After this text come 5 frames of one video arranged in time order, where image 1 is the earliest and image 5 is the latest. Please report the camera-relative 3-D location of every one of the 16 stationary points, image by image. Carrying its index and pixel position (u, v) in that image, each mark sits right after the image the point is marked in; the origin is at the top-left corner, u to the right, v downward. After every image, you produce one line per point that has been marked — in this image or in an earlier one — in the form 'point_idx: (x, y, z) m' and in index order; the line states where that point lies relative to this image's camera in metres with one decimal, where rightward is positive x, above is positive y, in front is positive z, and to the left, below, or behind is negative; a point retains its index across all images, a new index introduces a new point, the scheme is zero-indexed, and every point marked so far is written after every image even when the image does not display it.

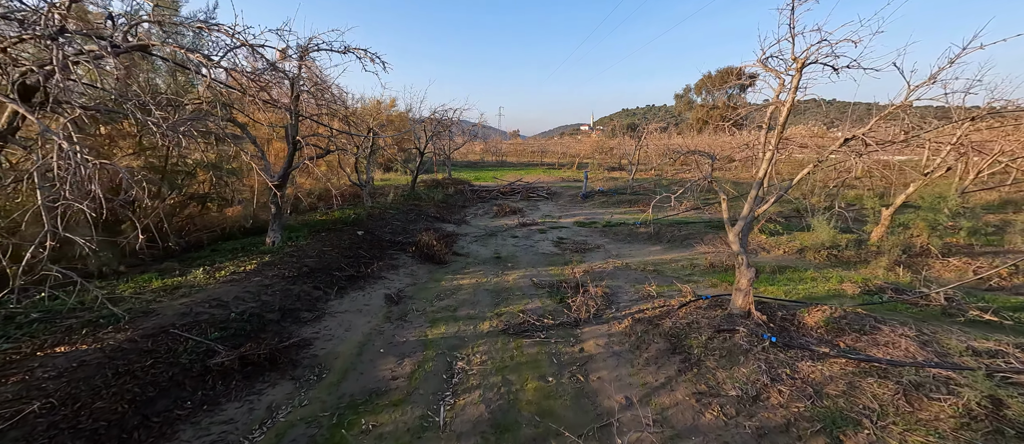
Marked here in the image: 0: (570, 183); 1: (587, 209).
0: (+2.6, +1.7, +17.4) m
1: (+2.2, +0.3, +11.8) m
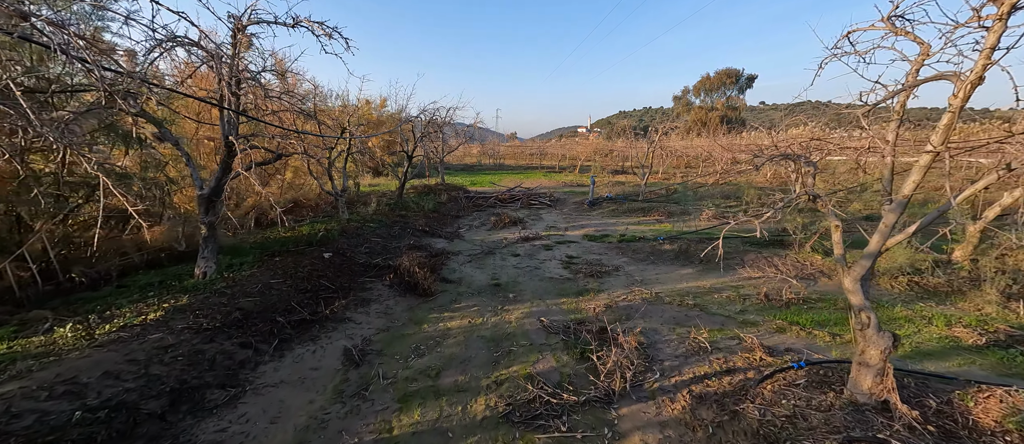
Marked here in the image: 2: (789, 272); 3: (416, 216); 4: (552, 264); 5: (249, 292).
0: (+2.5, +1.4, +16.2) m
1: (+2.2, 0.0, +10.6) m
2: (+3.8, -0.7, +5.5) m
3: (-2.3, +0.1, +9.5) m
4: (+0.7, -0.7, +6.8) m
5: (-2.7, -0.7, +4.1) m
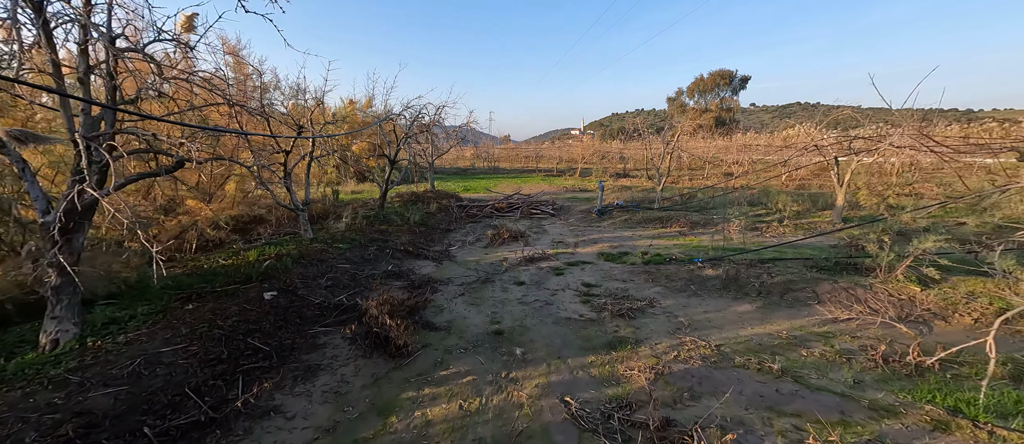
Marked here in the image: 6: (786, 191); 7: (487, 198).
0: (+2.4, +1.0, +14.8) m
1: (+2.2, -0.3, +9.2) m
2: (+3.9, -0.9, +4.1) m
3: (-2.3, -0.2, +8.1) m
4: (+0.7, -1.0, +5.4) m
5: (-2.6, -1.0, +2.6) m
6: (+8.8, +1.0, +12.7) m
7: (-0.9, +0.8, +13.4) m
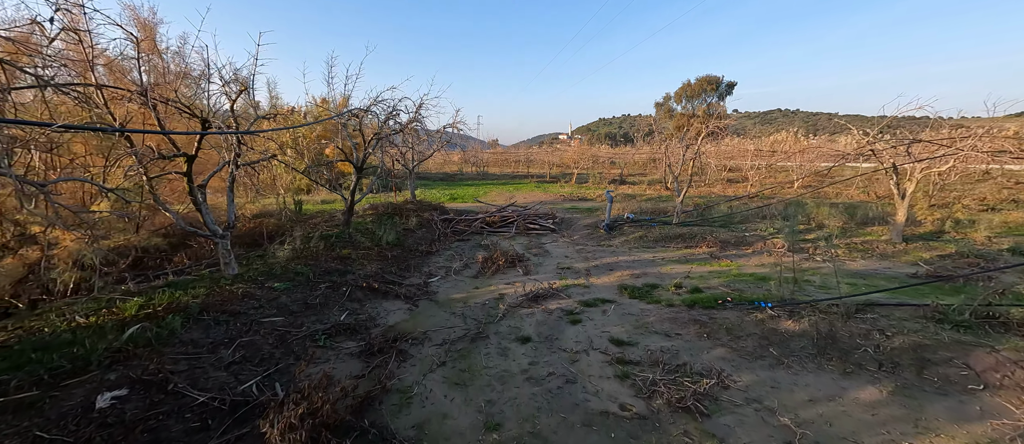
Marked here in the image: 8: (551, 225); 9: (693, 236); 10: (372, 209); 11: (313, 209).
0: (+2.2, +0.6, +13.2) m
1: (+2.1, -0.6, +7.6) m
2: (+4.0, -1.3, +2.5) m
3: (-2.4, -0.6, +6.3) m
4: (+0.8, -1.3, +3.7) m
5: (-2.5, -1.3, +0.9) m
6: (+8.6, +0.6, +11.3) m
7: (-1.1, +0.4, +11.7) m
8: (+1.0, -0.1, +9.9) m
9: (+3.8, -0.3, +8.3) m
10: (-3.6, +0.3, +10.0) m
11: (-5.3, +0.4, +10.6) m
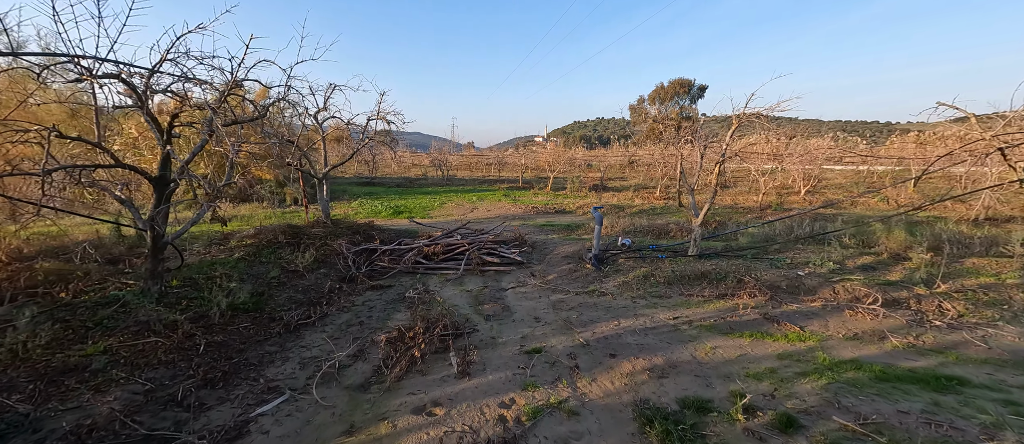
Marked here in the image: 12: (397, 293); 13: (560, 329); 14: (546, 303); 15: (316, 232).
0: (+1.0, +0.1, +10.3) m
1: (+1.4, -1.1, +4.7) m
2: (+3.5, -1.7, -0.2) m
3: (-3.1, -1.1, +3.2) m
4: (+0.2, -1.8, +0.8) m
5: (-2.9, -1.8, -2.3) m
6: (+7.6, +0.1, +8.8) m
7: (-2.1, -0.2, +8.6) m
8: (+0.1, -0.6, +6.9) m
9: (+3.0, -0.8, +5.5) m
10: (-4.5, -0.2, +6.8) m
11: (-6.3, -0.2, +7.3) m
12: (-1.6, -1.0, +5.5) m
13: (+0.5, -1.2, +4.4) m
14: (+0.4, -1.0, +5.2) m
15: (-3.6, -0.2, +7.2) m
